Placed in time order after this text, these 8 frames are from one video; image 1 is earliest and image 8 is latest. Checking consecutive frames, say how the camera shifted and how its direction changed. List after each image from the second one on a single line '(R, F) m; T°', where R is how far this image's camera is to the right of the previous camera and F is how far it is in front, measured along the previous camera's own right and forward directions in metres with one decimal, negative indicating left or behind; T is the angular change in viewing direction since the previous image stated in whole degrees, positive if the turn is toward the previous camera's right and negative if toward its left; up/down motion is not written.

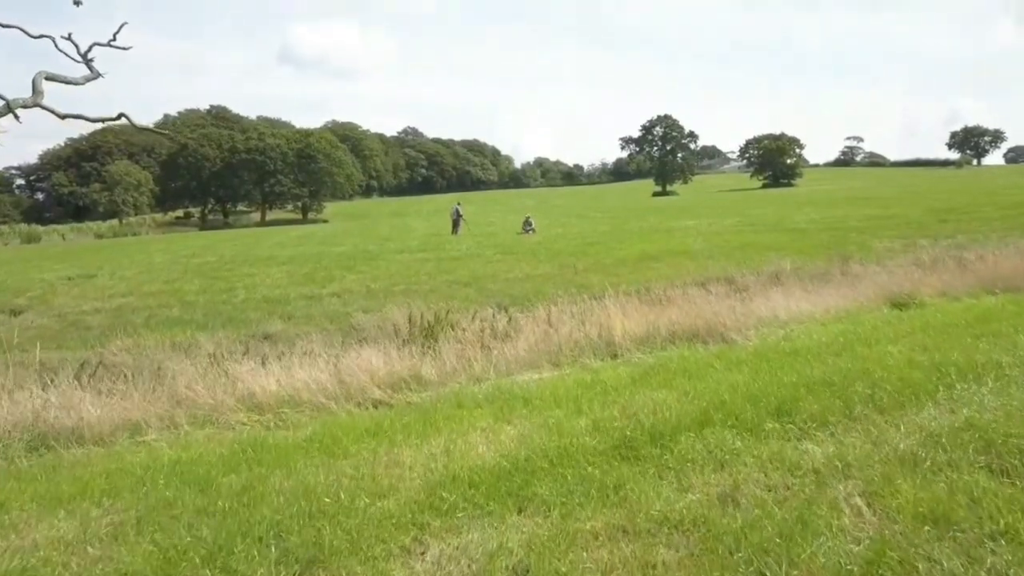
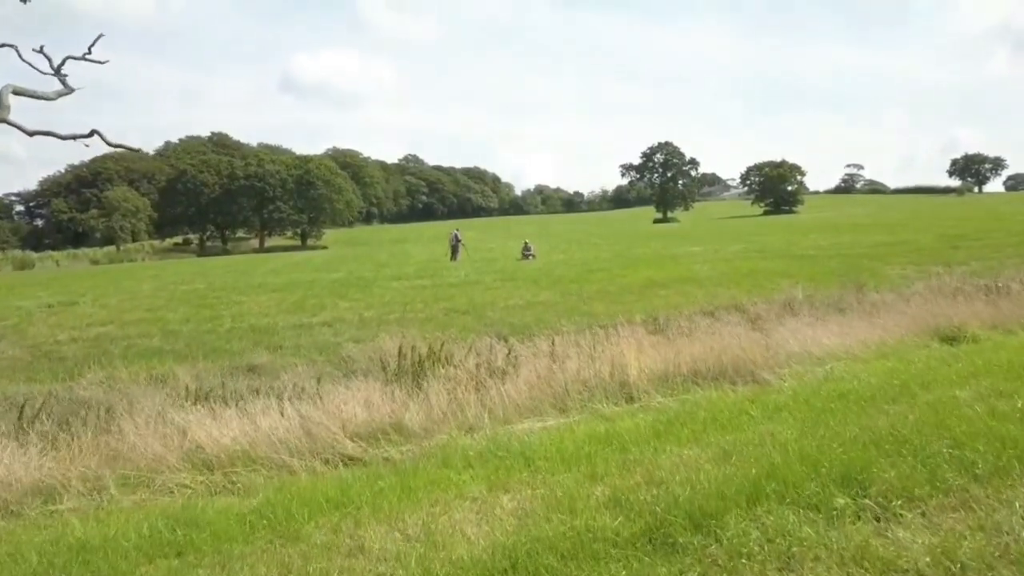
(0.0, +1.2) m; 0°
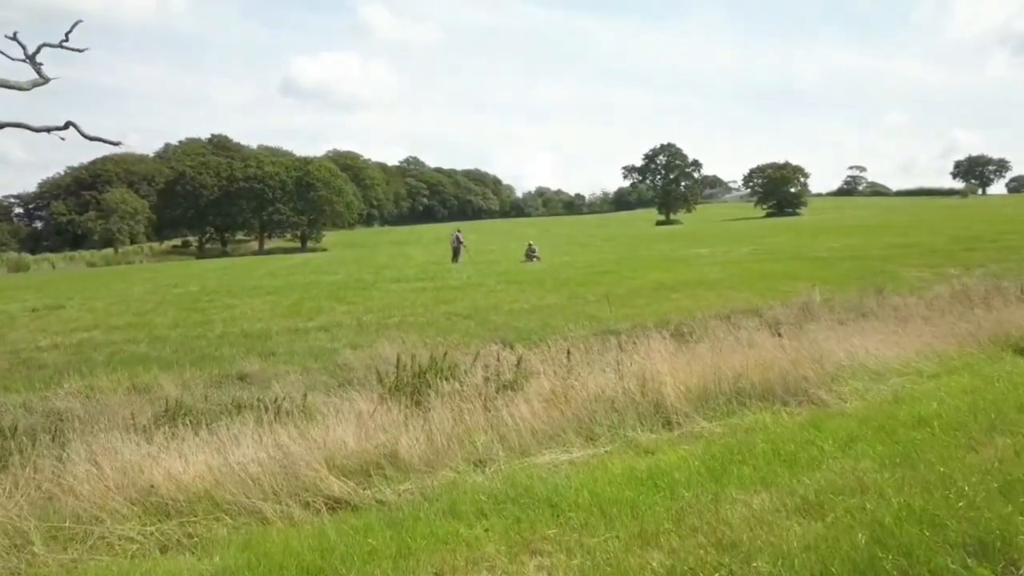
(-0.1, +1.1) m; 0°
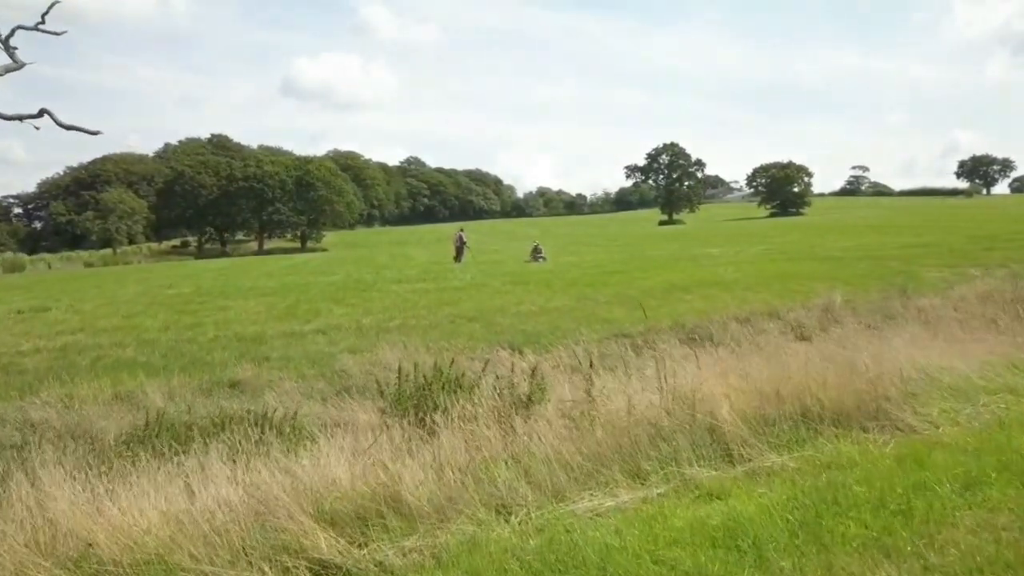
(-0.2, +1.1) m; 0°
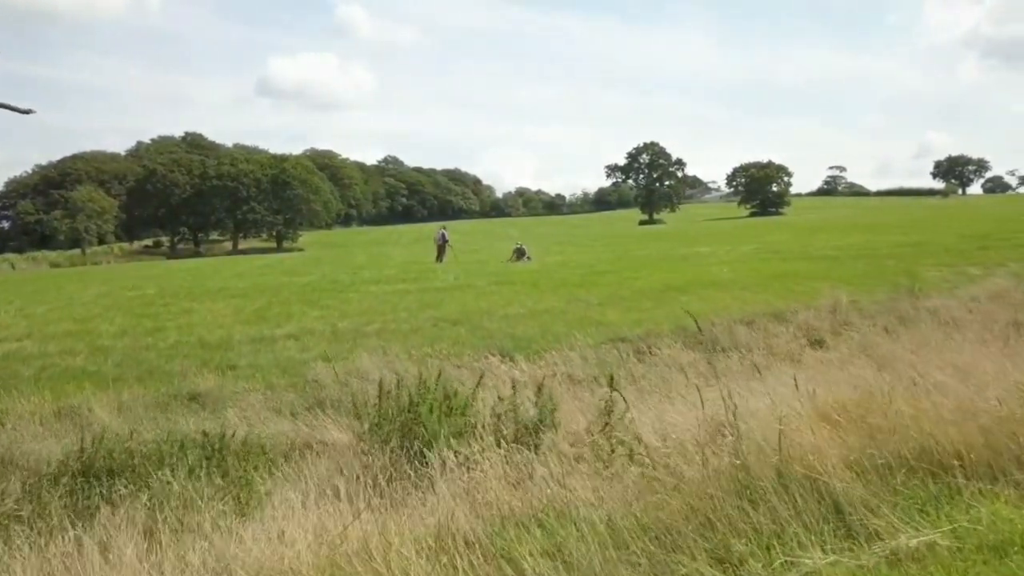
(-0.2, +1.5) m; +2°
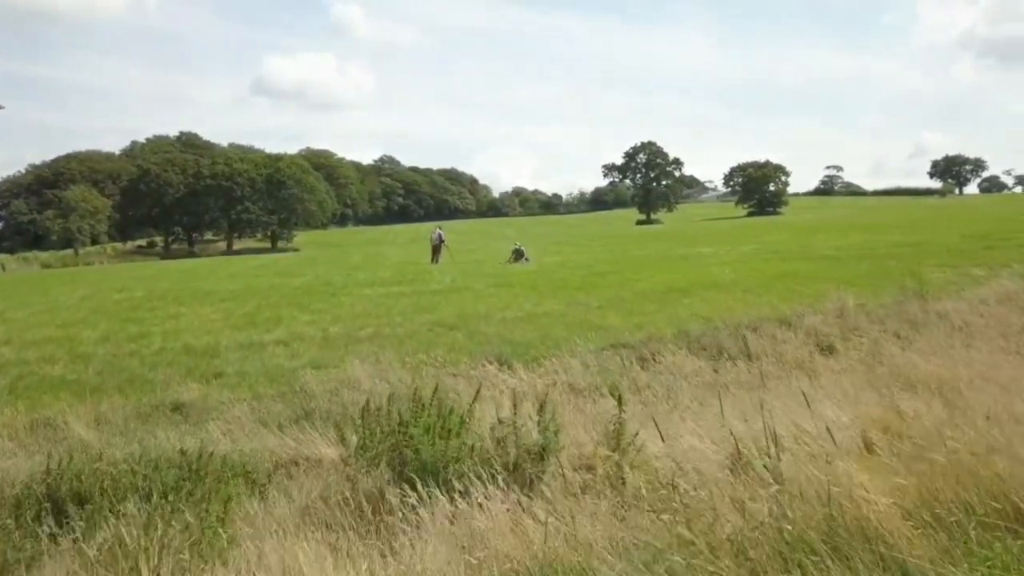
(0.0, +0.7) m; 0°
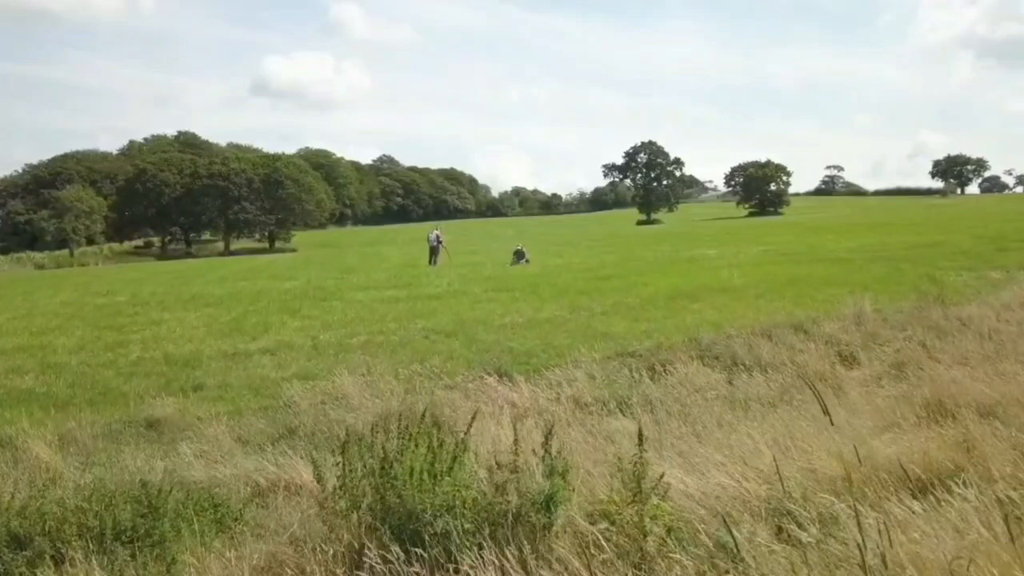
(0.0, +1.0) m; 0°
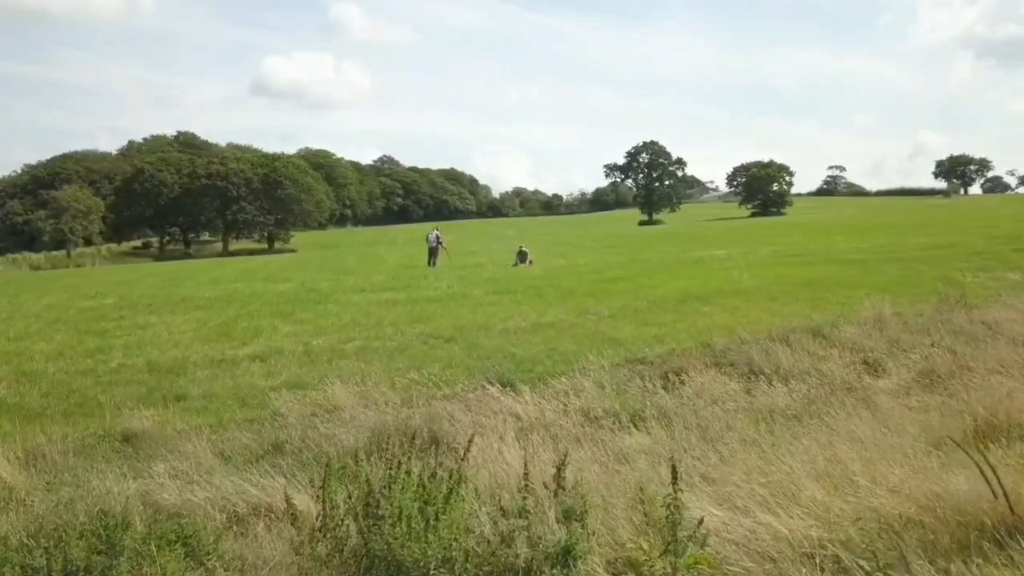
(-0.1, +0.9) m; 0°
